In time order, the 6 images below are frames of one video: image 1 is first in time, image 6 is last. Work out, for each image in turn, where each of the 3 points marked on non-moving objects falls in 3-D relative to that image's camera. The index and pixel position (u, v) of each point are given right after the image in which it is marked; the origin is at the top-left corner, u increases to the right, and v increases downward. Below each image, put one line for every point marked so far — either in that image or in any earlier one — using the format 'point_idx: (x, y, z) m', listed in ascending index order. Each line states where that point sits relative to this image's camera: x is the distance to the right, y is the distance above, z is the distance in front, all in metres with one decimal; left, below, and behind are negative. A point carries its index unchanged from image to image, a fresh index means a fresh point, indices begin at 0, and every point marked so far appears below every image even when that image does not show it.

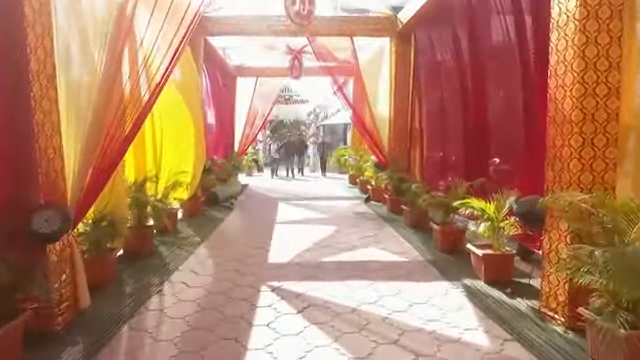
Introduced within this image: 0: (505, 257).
0: (+2.0, -0.9, +3.7) m
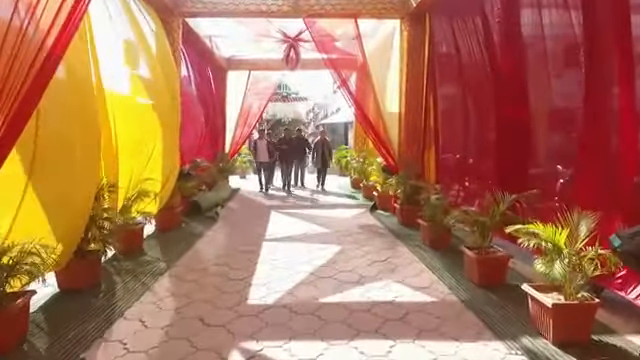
0: (+2.0, -1.0, +2.5) m
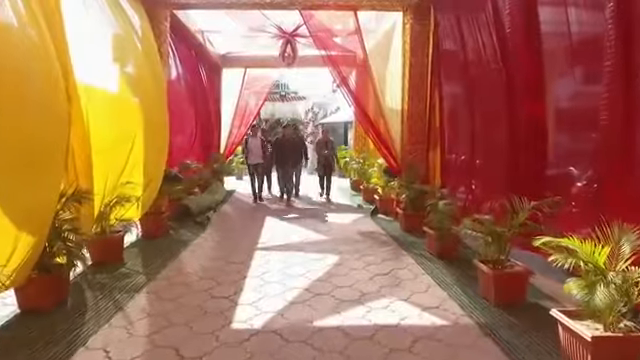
0: (+2.0, -1.0, +2.1) m
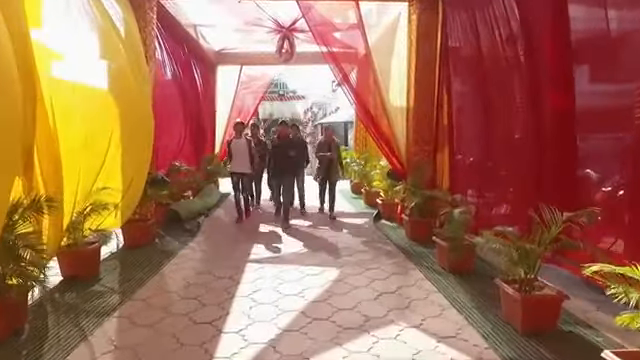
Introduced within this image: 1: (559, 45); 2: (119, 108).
0: (+2.0, -1.1, +1.7) m
1: (+2.6, +1.6, +3.7) m
2: (-2.3, +0.8, +3.9) m
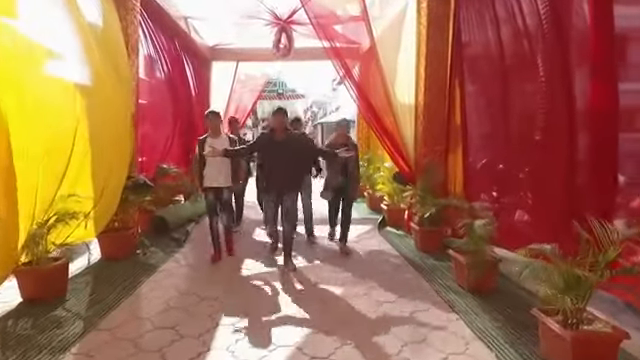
0: (+1.9, -1.2, +1.1) m
1: (+2.6, +1.5, +3.2) m
2: (-2.3, +0.7, +3.4) m
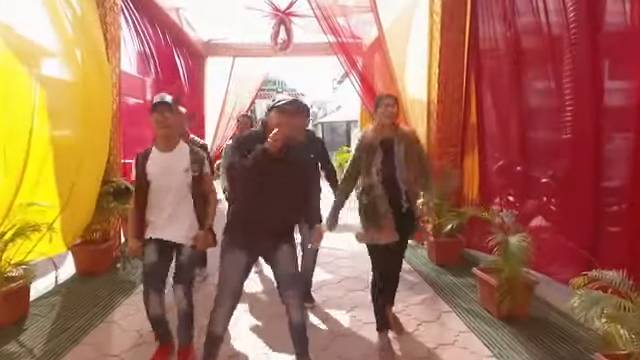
0: (+2.0, -1.2, +0.6) m
1: (+2.6, +1.4, +2.7) m
2: (-2.3, +0.7, +2.9) m
